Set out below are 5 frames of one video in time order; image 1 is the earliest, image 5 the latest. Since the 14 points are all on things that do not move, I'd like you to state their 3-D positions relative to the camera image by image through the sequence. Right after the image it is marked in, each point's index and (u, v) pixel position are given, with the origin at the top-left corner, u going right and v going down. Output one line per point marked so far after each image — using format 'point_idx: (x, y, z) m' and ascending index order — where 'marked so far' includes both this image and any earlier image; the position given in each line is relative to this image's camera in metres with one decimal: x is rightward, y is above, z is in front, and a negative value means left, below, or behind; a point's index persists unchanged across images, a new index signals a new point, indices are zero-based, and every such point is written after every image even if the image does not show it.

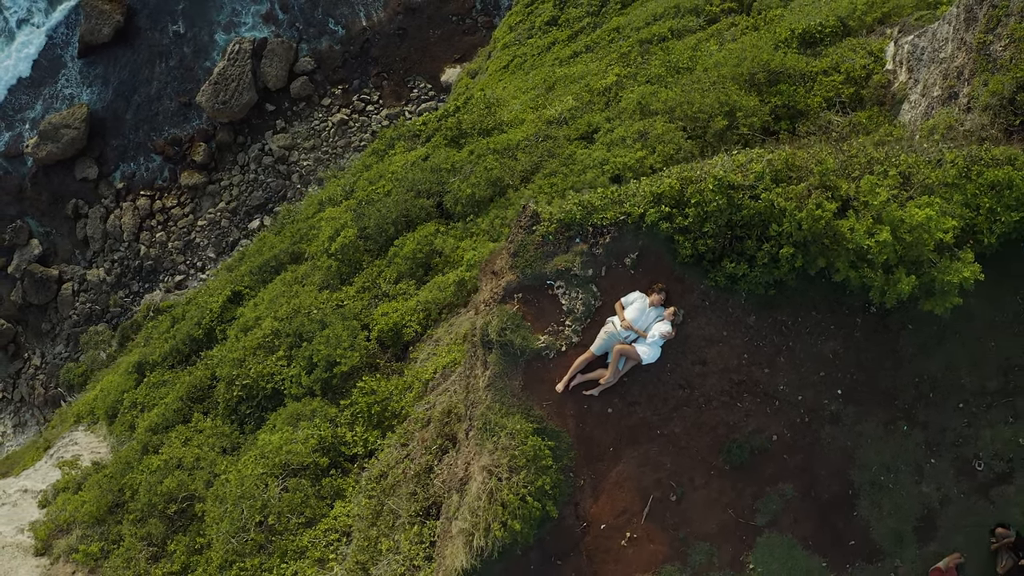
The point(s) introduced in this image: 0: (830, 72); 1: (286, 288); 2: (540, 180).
0: (+7.7, +5.3, +15.0) m
1: (-6.3, 0.0, +17.5) m
2: (+0.8, +2.7, +15.7) m
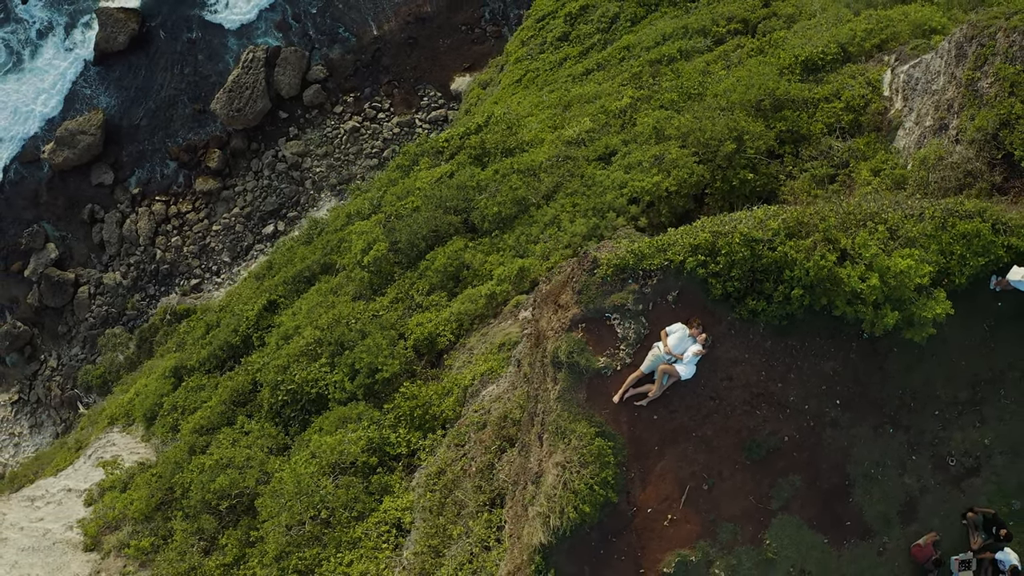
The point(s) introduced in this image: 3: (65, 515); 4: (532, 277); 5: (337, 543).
0: (+8.3, +5.0, +16.1) m
1: (-5.7, -0.3, +18.6) m
2: (+1.4, +2.4, +16.9) m
3: (-13.8, -7.0, +18.9) m
4: (+0.6, +0.2, +15.7) m
5: (-3.5, -5.3, +12.7) m
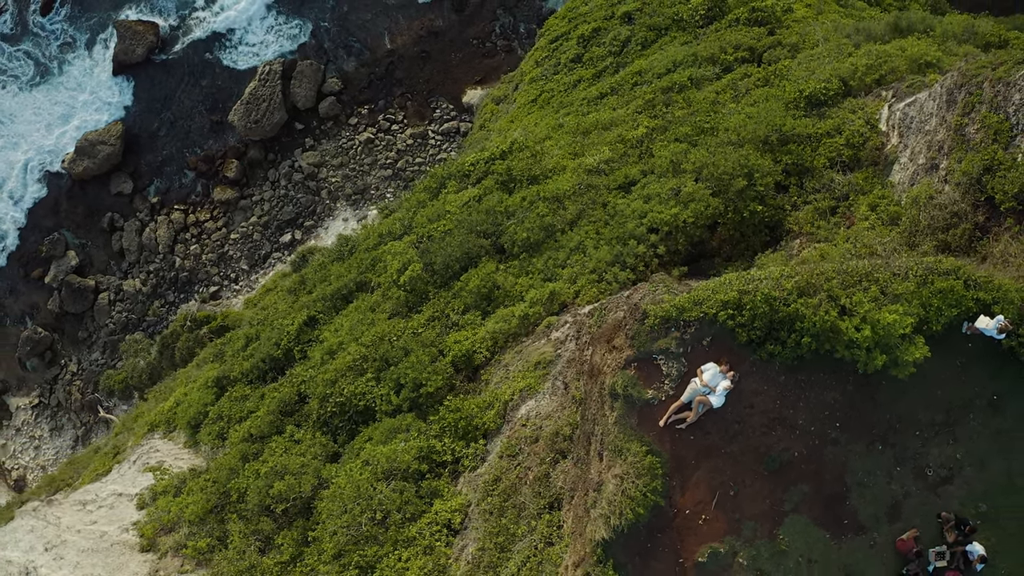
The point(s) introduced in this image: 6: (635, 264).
0: (+9.1, +4.4, +17.6) m
1: (-4.9, -0.9, +20.2) m
2: (+2.2, +1.9, +18.4) m
3: (-12.9, -7.6, +20.5) m
4: (+1.4, -0.3, +17.2) m
5: (-2.7, -5.9, +14.2) m
6: (+3.4, +0.6, +17.0) m
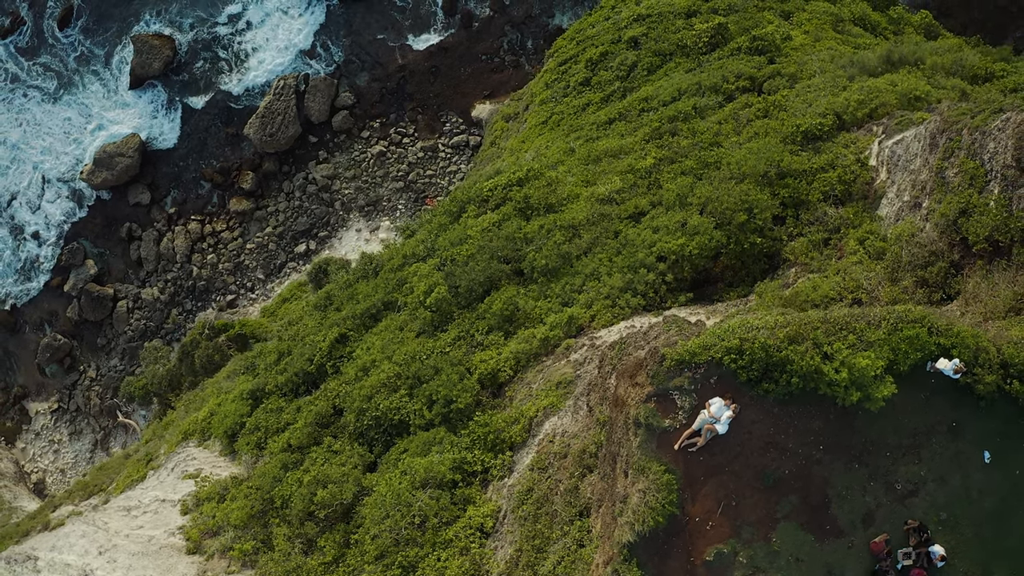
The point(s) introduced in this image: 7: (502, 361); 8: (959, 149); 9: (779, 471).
0: (+9.8, +3.7, +19.2) m
1: (-4.2, -1.6, +21.8) m
2: (+2.9, +1.1, +20.0) m
3: (-12.3, -8.3, +22.1) m
4: (+2.0, -1.0, +18.8) m
5: (-2.1, -6.6, +15.9) m
6: (+4.0, -0.1, +18.6) m
7: (-0.3, -2.2, +18.8) m
8: (+11.7, +3.6, +16.1) m
9: (+5.9, -3.9, +13.4) m
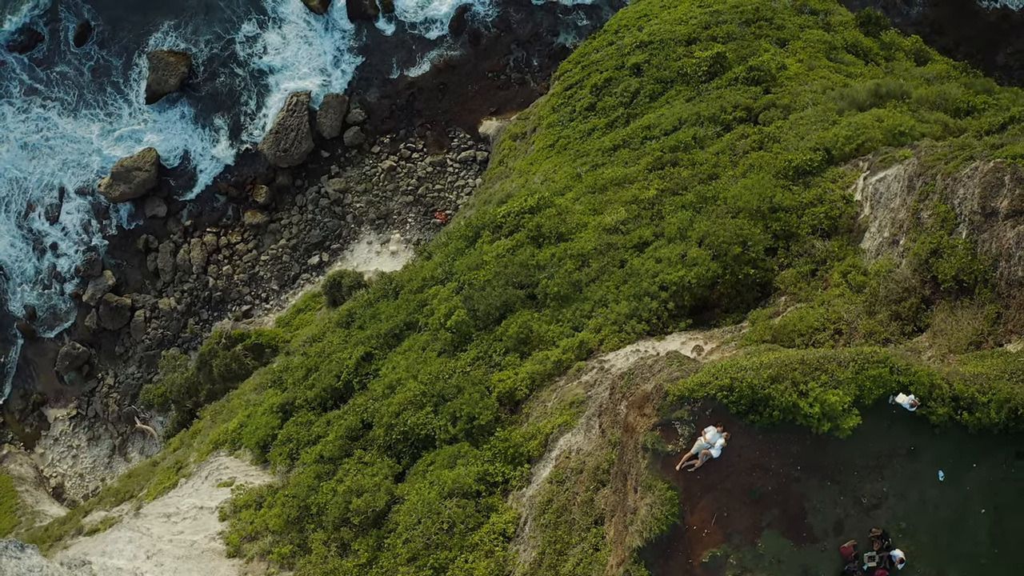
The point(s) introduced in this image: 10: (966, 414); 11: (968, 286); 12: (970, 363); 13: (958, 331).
0: (+10.3, +2.9, +21.0) m
1: (-3.7, -2.5, +23.6) m
2: (+3.4, +0.3, +21.8) m
3: (-11.7, -9.2, +23.9) m
4: (+2.5, -1.9, +20.6) m
5: (-1.6, -7.4, +17.7) m
6: (+4.5, -0.9, +20.4) m
7: (+0.2, -3.1, +20.6) m
8: (+12.2, +2.8, +17.9) m
9: (+6.4, -4.8, +15.2) m
10: (+11.0, -2.9, +14.8) m
11: (+12.2, +0.1, +16.5) m
12: (+11.4, -1.8, +15.3) m
13: (+11.6, -1.1, +16.1) m
